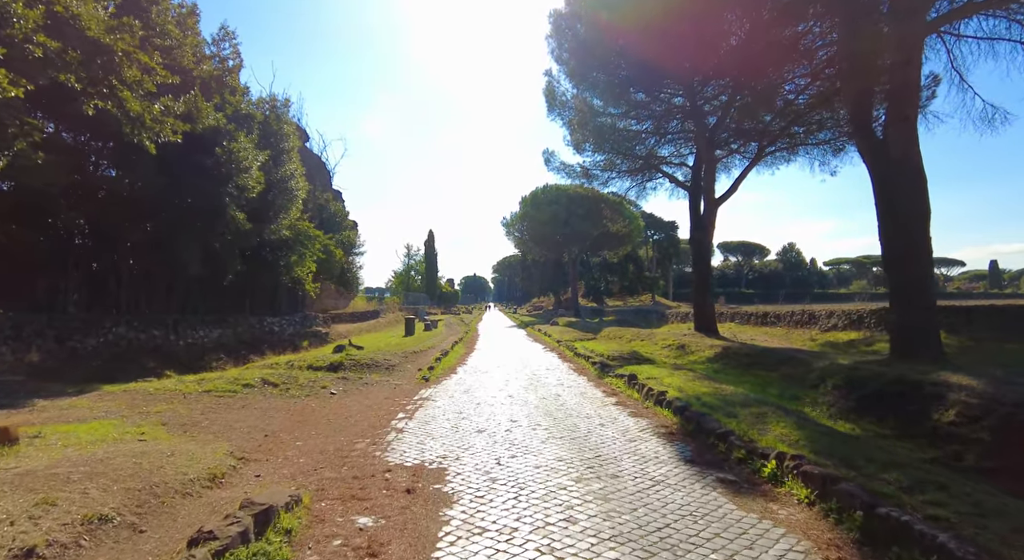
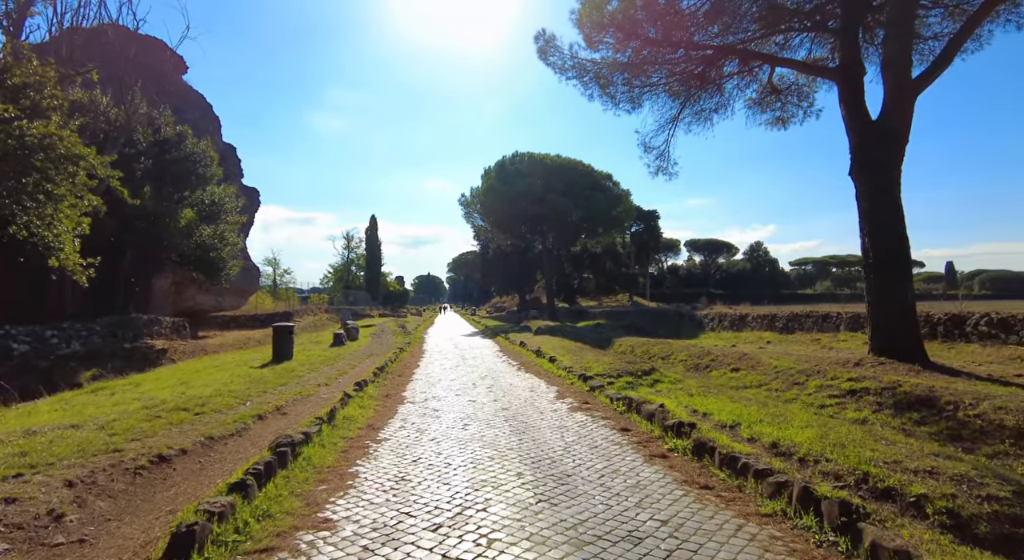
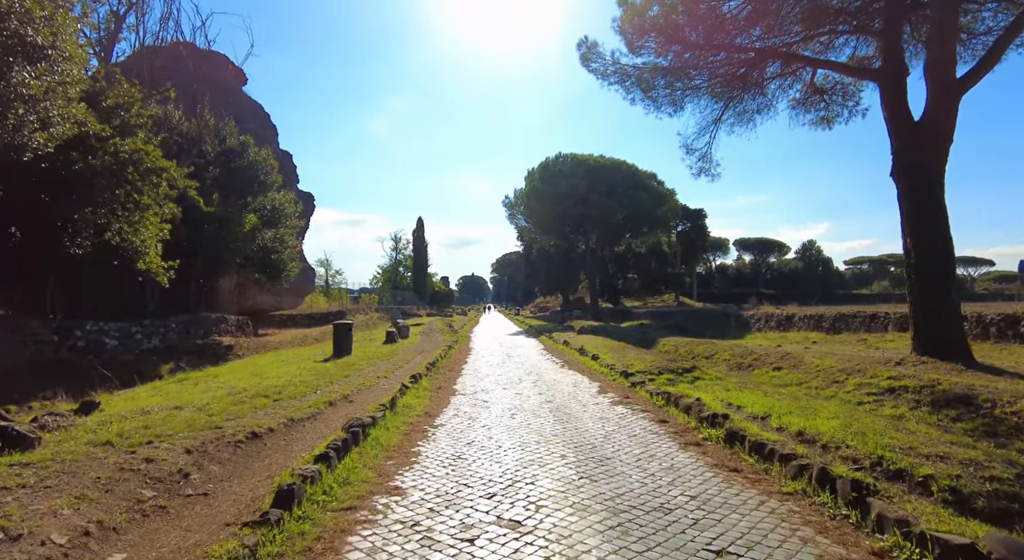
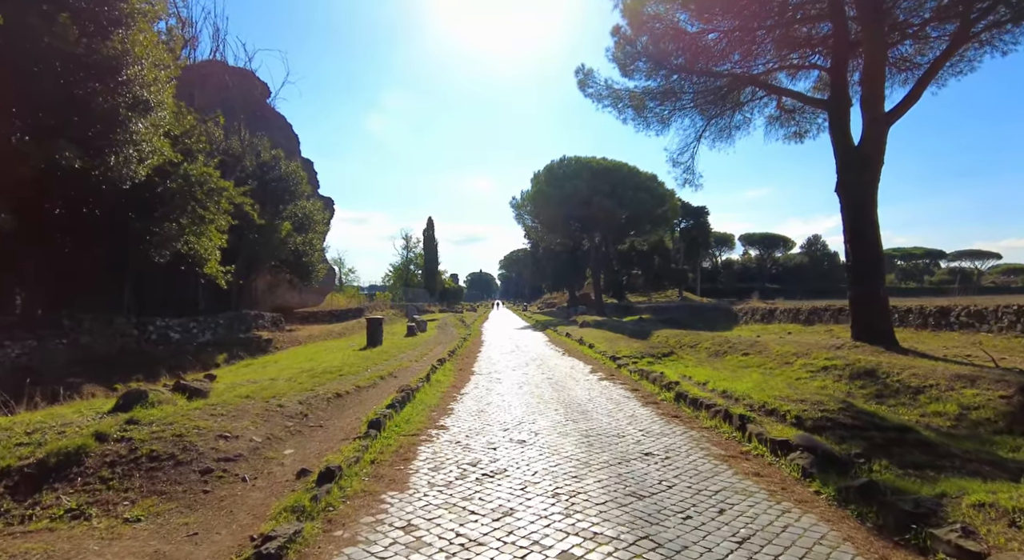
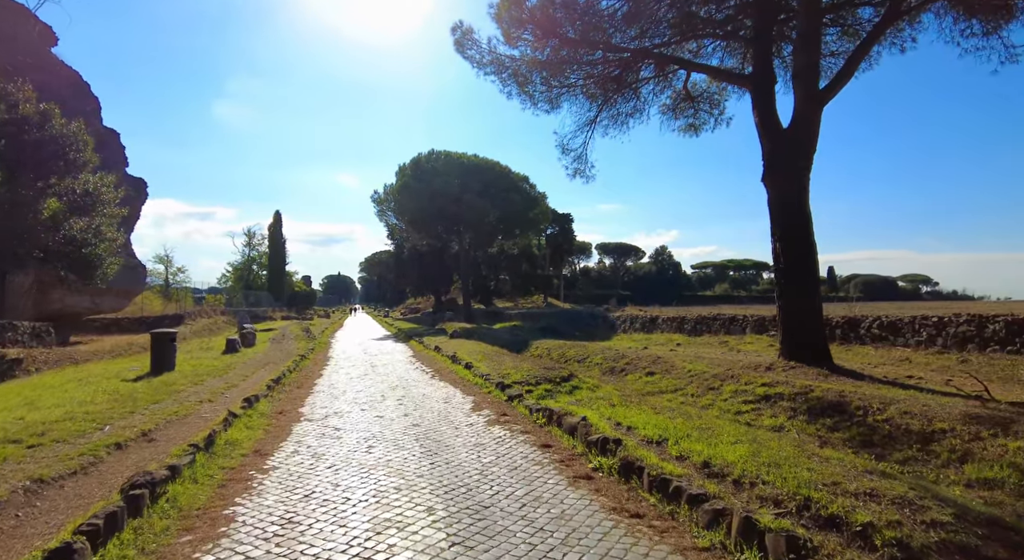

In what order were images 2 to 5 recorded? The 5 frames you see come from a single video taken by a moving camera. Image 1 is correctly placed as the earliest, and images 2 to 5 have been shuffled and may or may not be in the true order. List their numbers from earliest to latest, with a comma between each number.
4, 3, 2, 5
